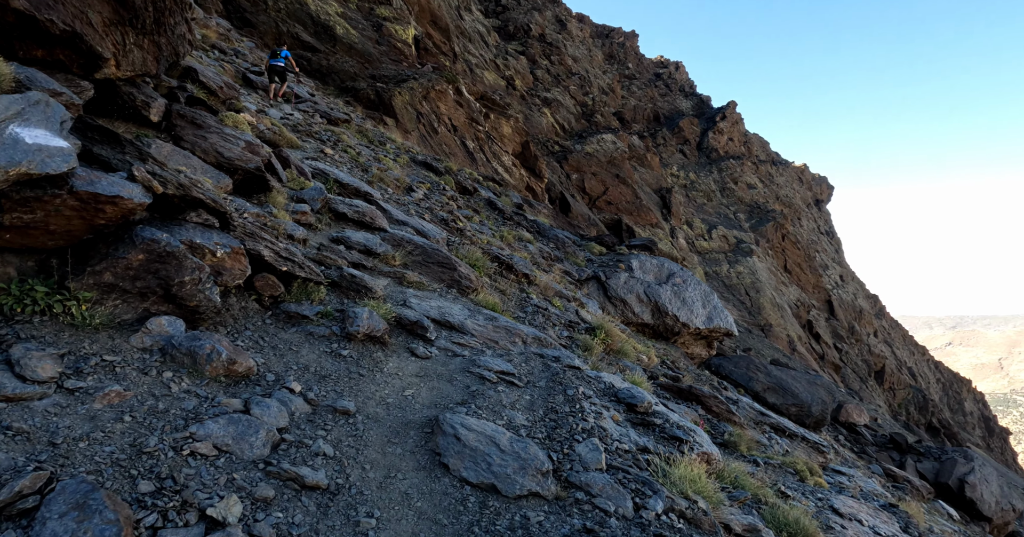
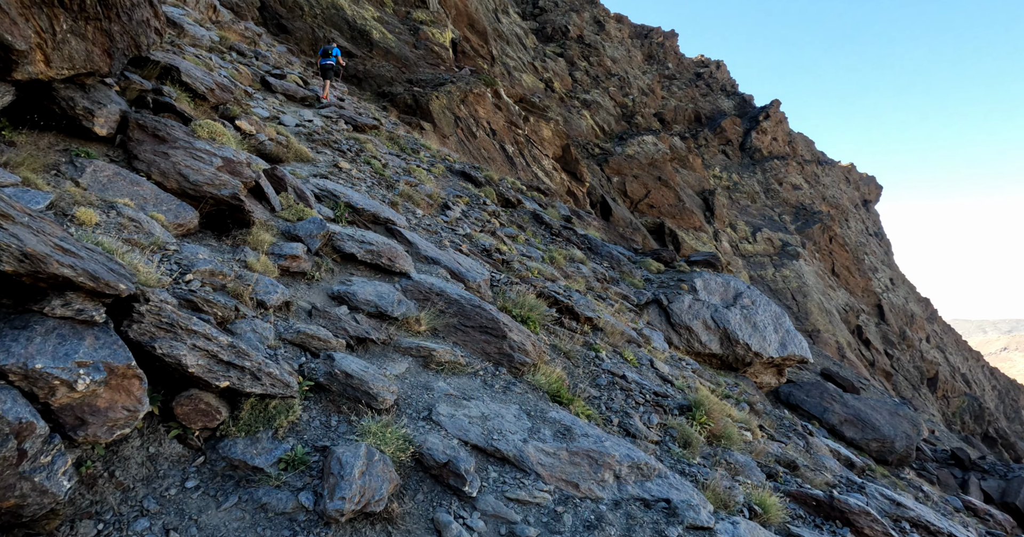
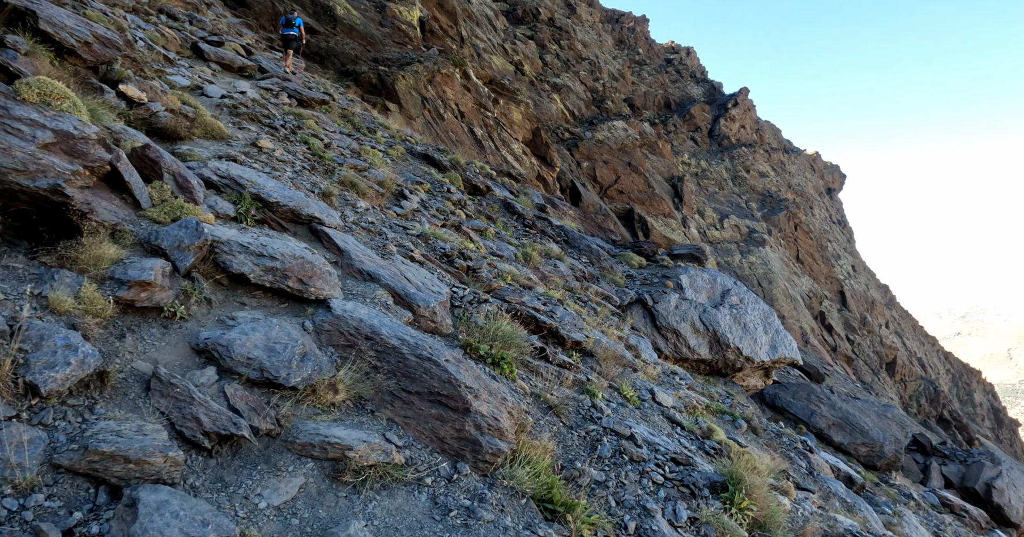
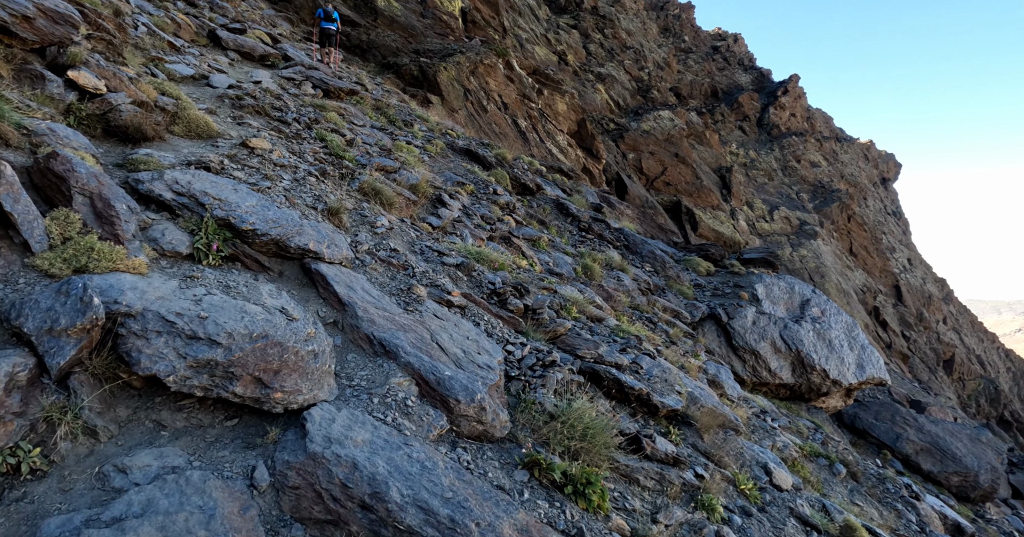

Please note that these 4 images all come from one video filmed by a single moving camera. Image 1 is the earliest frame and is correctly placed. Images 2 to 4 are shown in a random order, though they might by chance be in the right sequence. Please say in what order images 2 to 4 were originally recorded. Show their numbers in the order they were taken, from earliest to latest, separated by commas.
2, 3, 4
